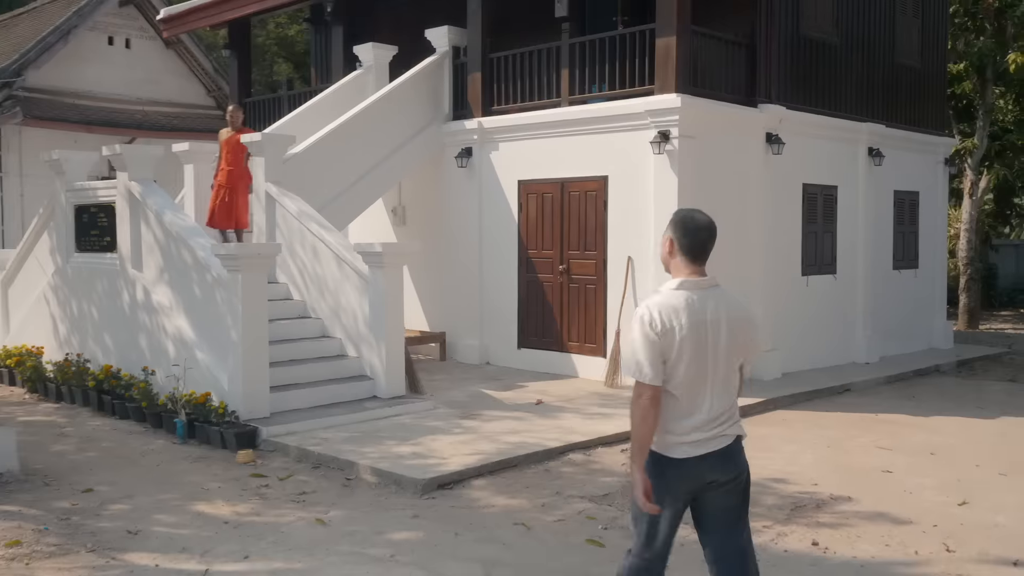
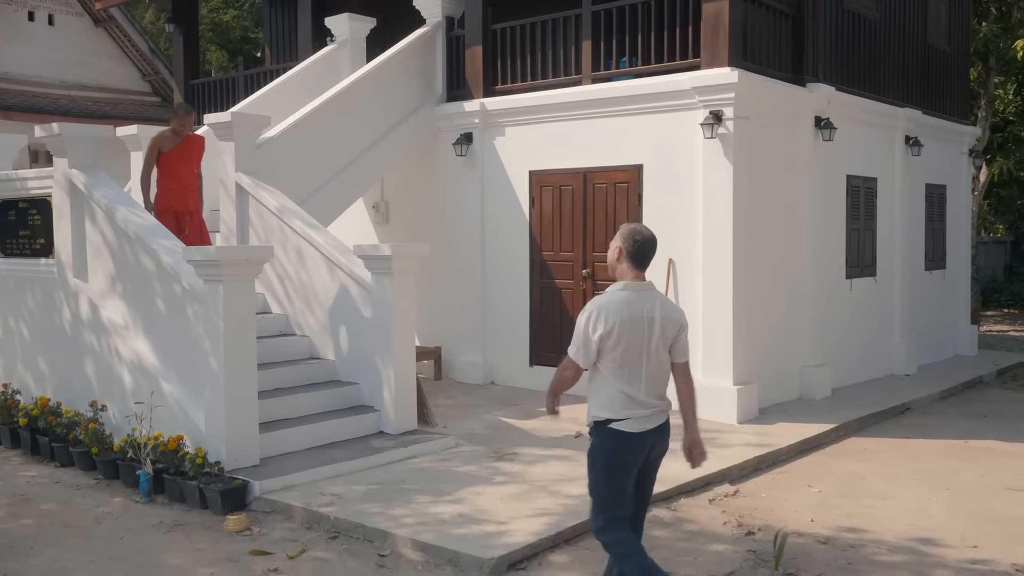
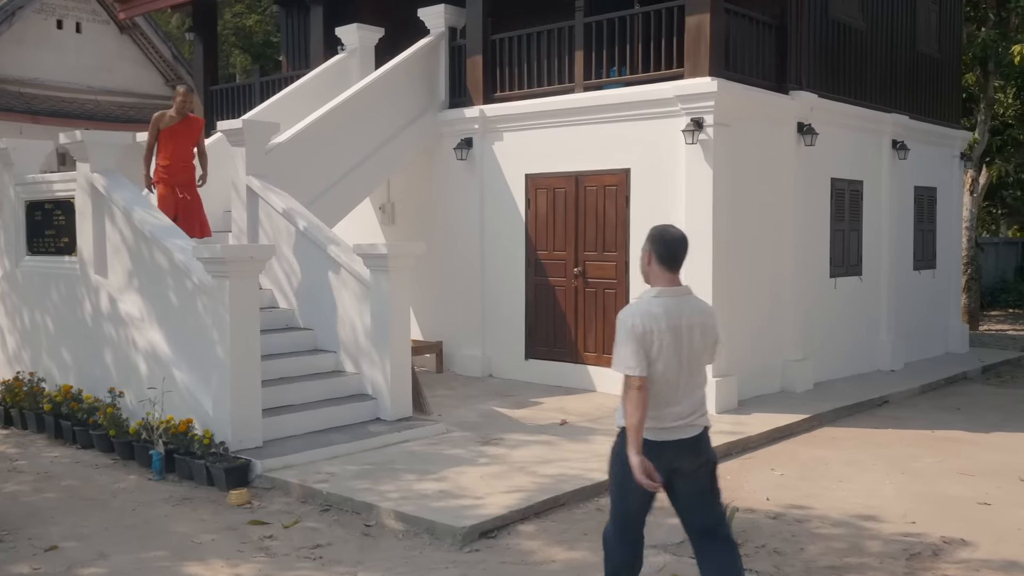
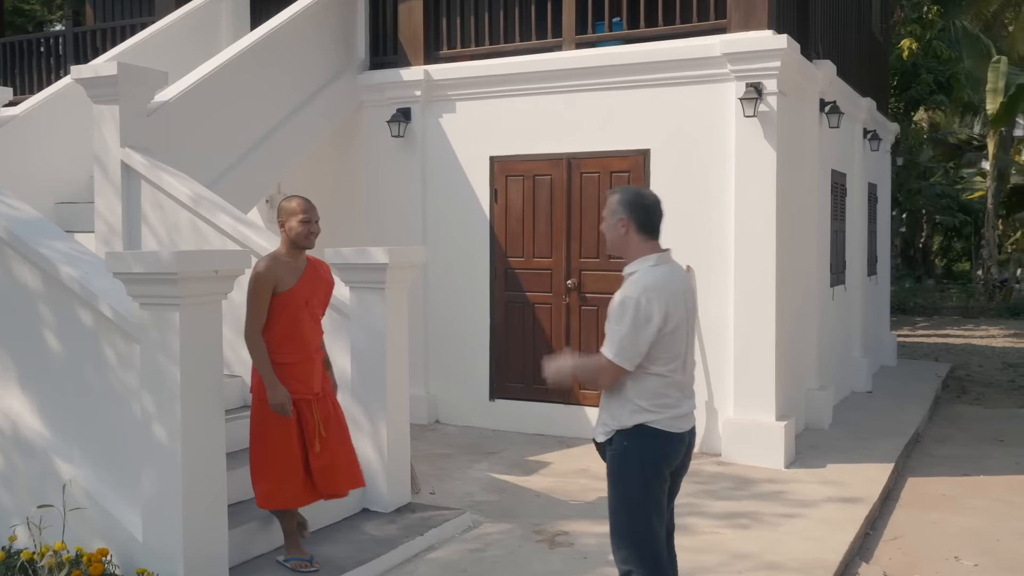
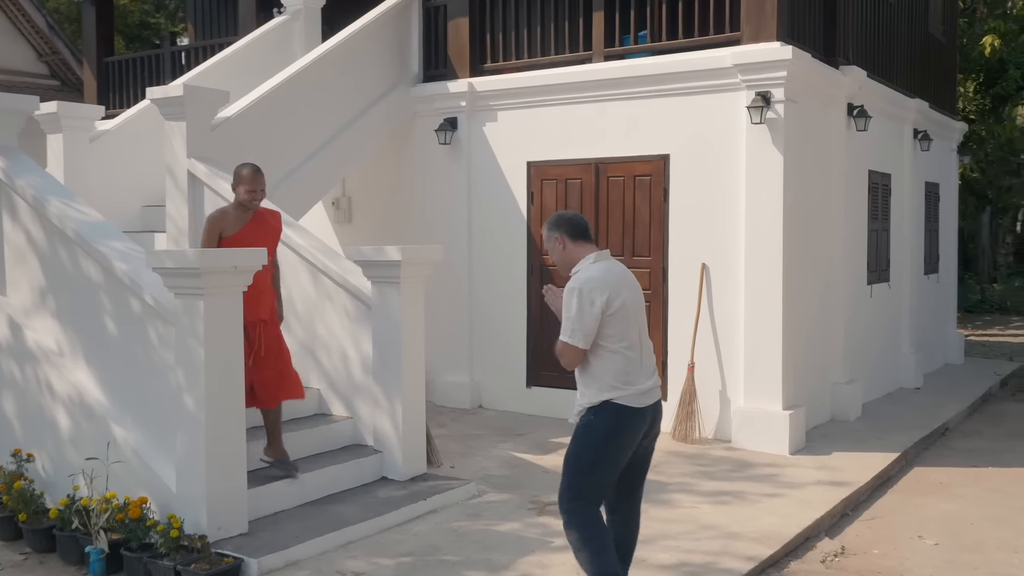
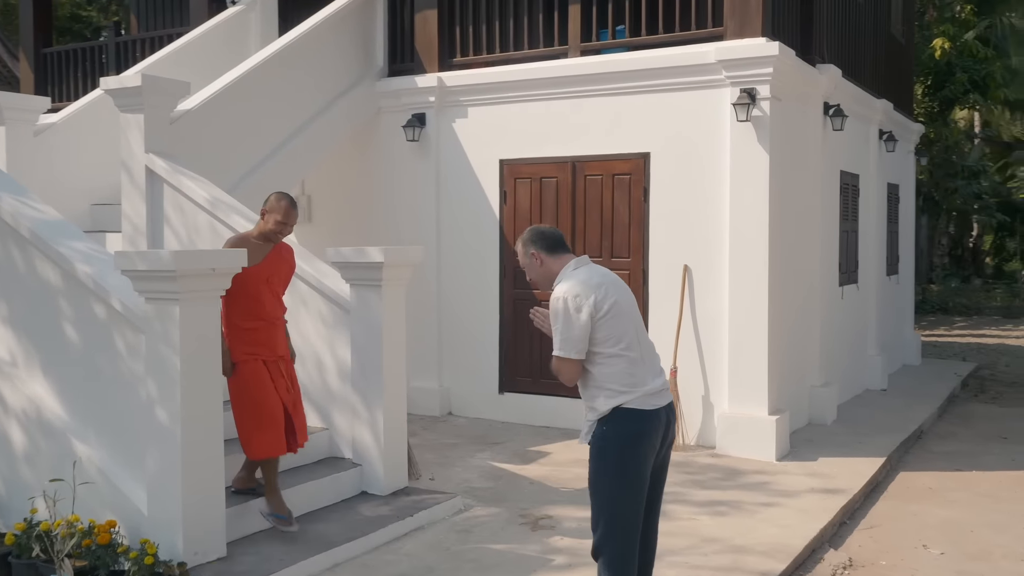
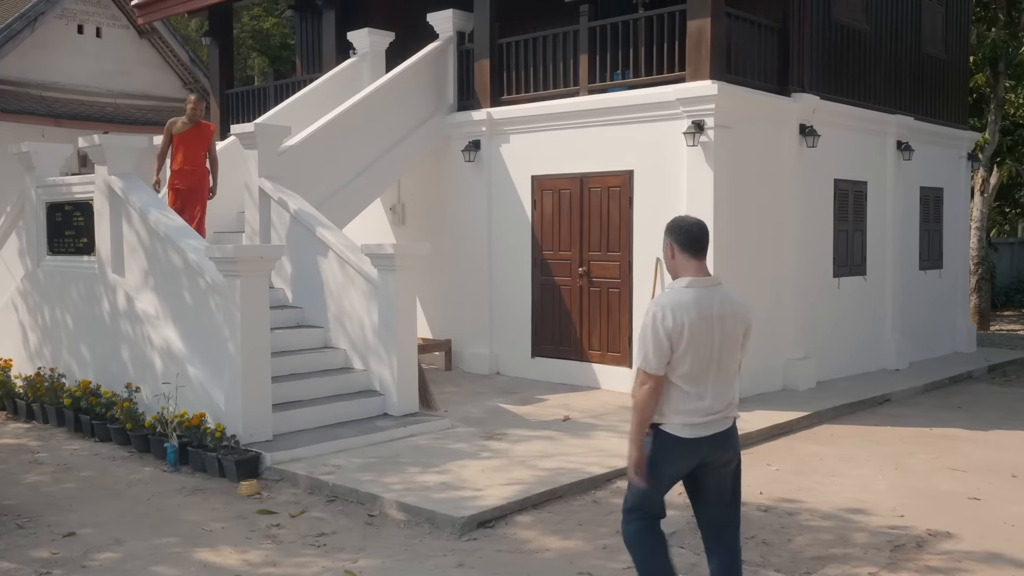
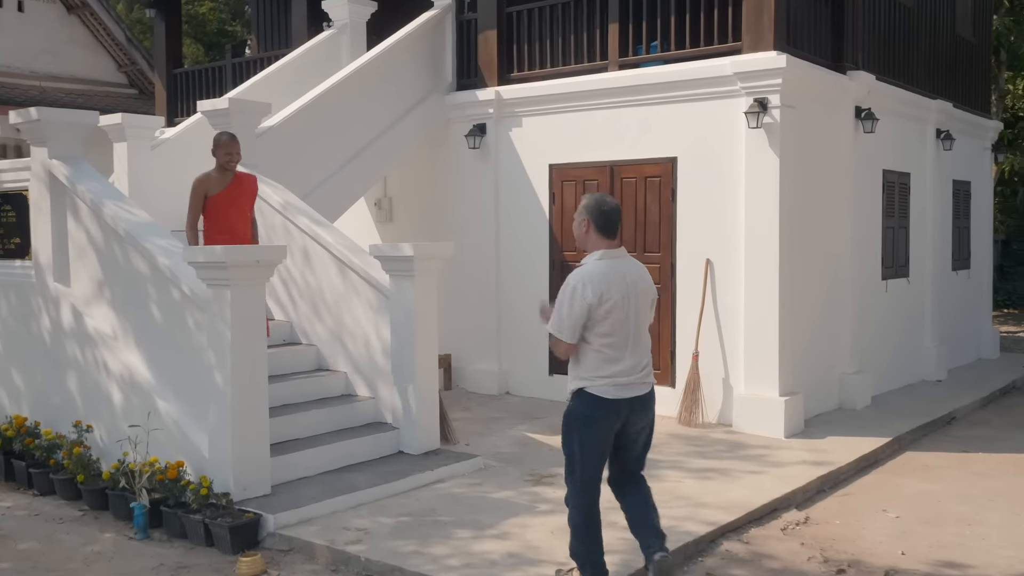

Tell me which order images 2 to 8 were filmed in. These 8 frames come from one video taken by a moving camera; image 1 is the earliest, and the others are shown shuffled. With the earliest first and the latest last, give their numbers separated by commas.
7, 3, 2, 8, 5, 6, 4
